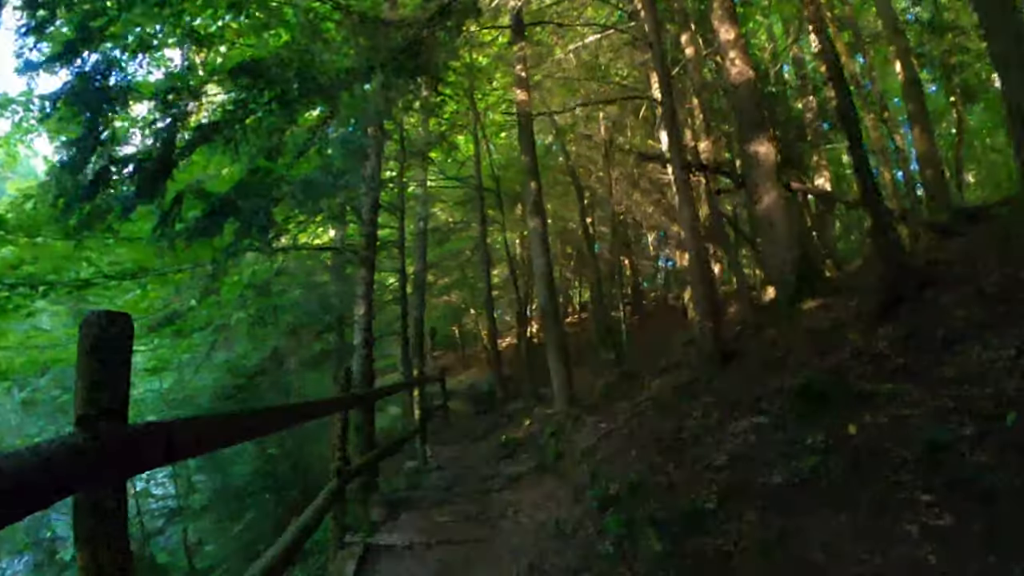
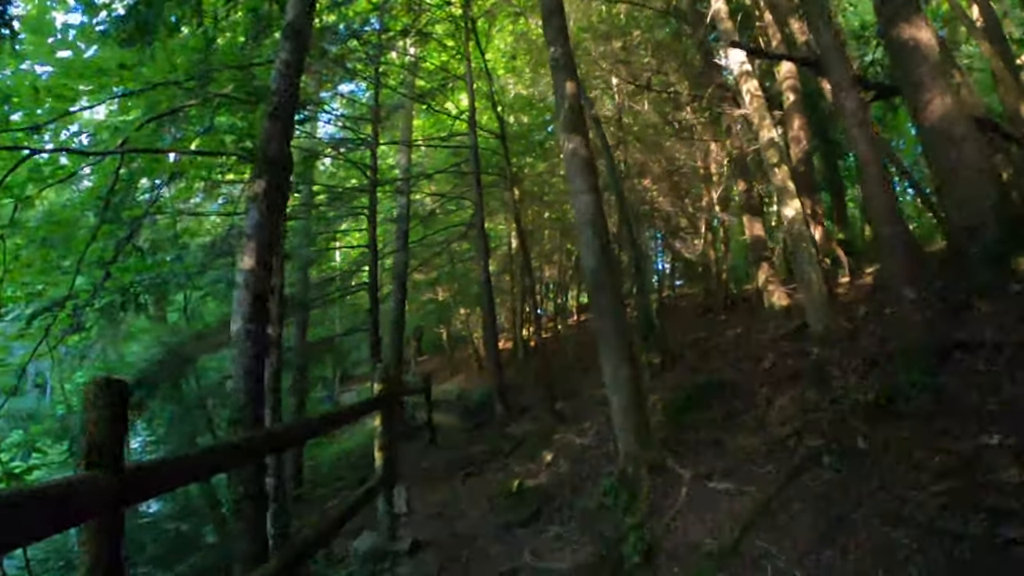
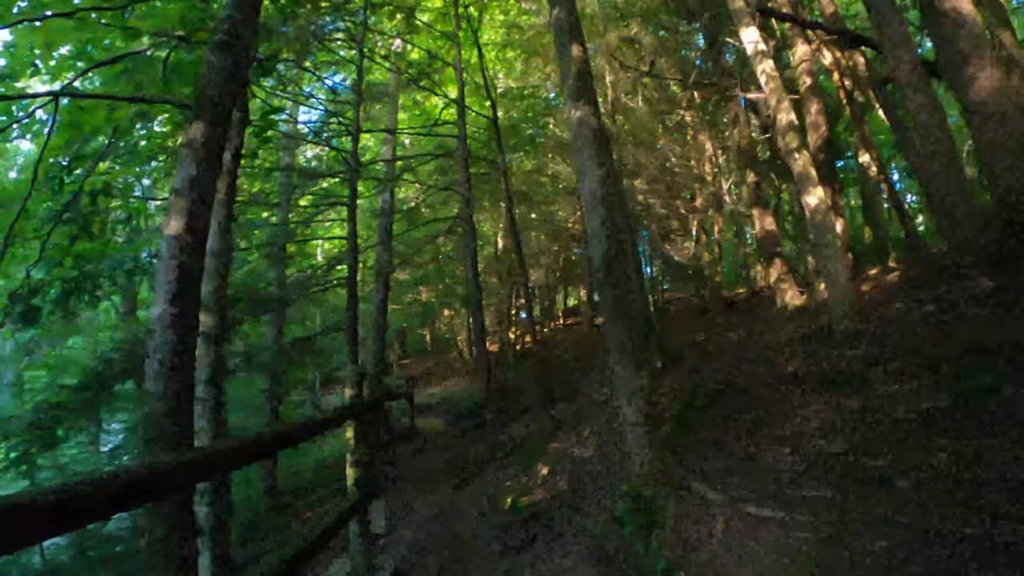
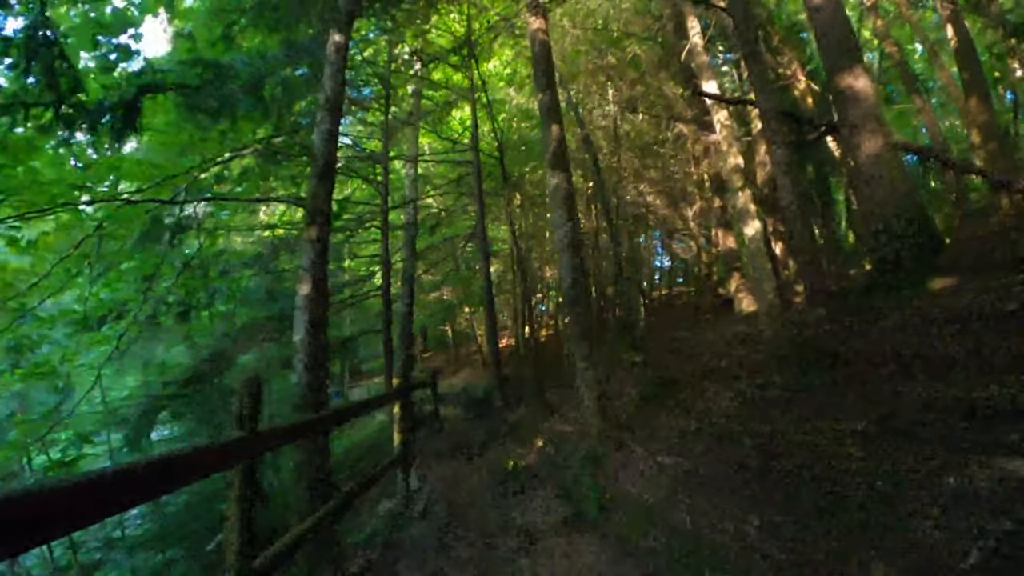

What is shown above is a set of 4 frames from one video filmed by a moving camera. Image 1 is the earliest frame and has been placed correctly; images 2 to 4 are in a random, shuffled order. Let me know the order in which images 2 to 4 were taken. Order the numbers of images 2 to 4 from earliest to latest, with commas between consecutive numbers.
4, 2, 3
